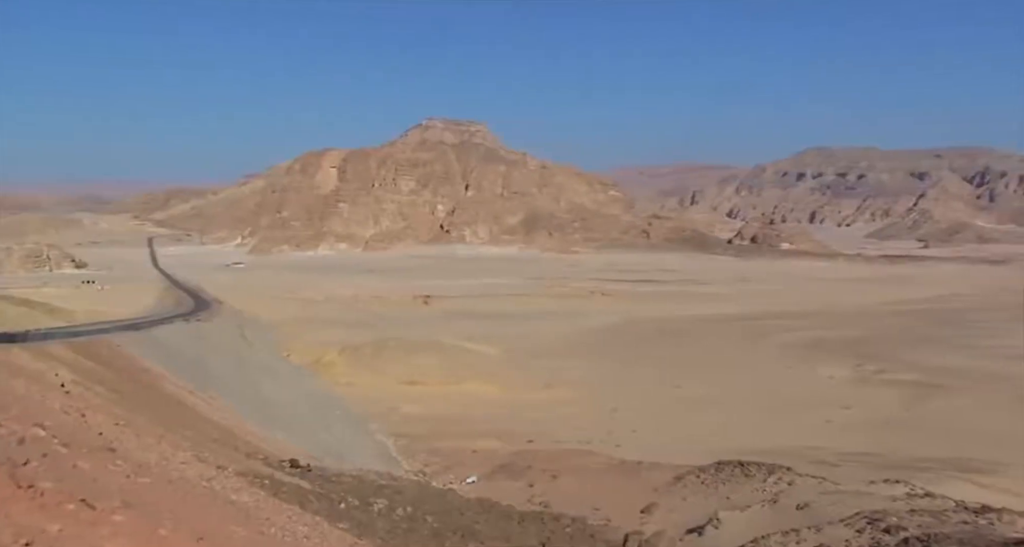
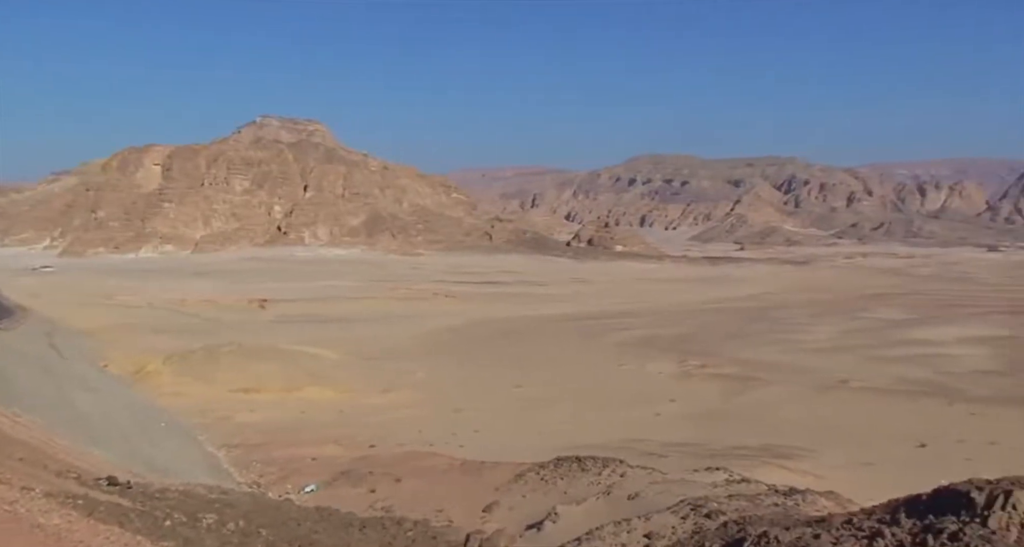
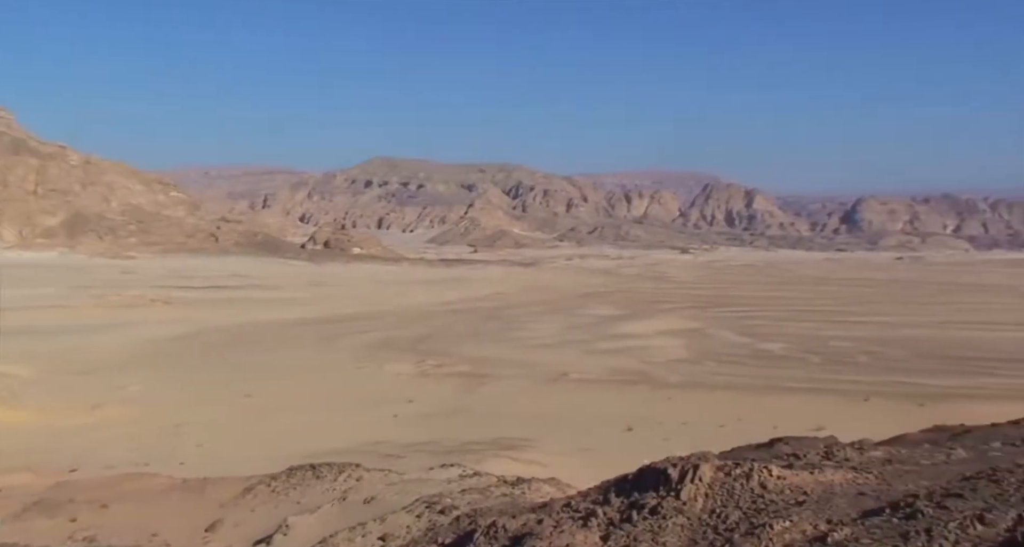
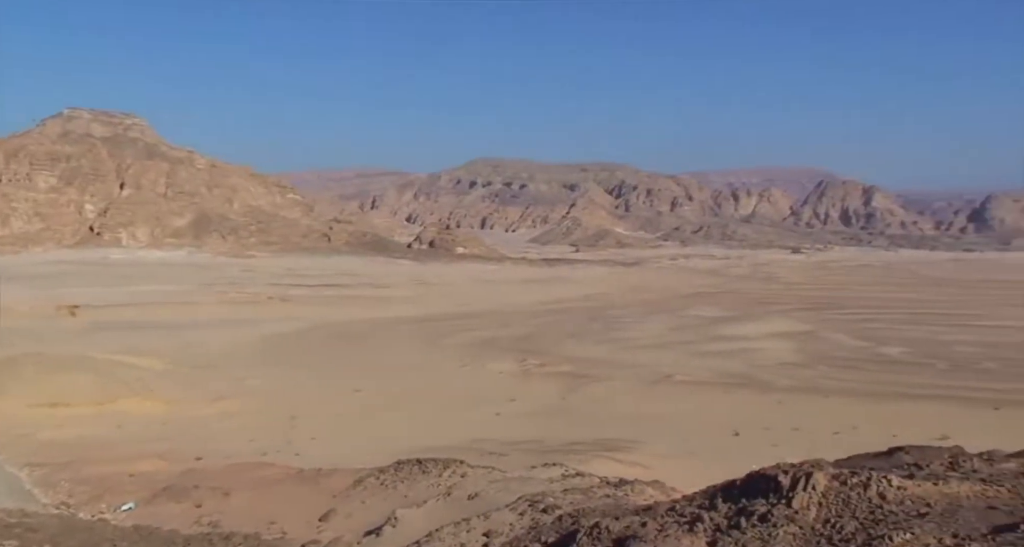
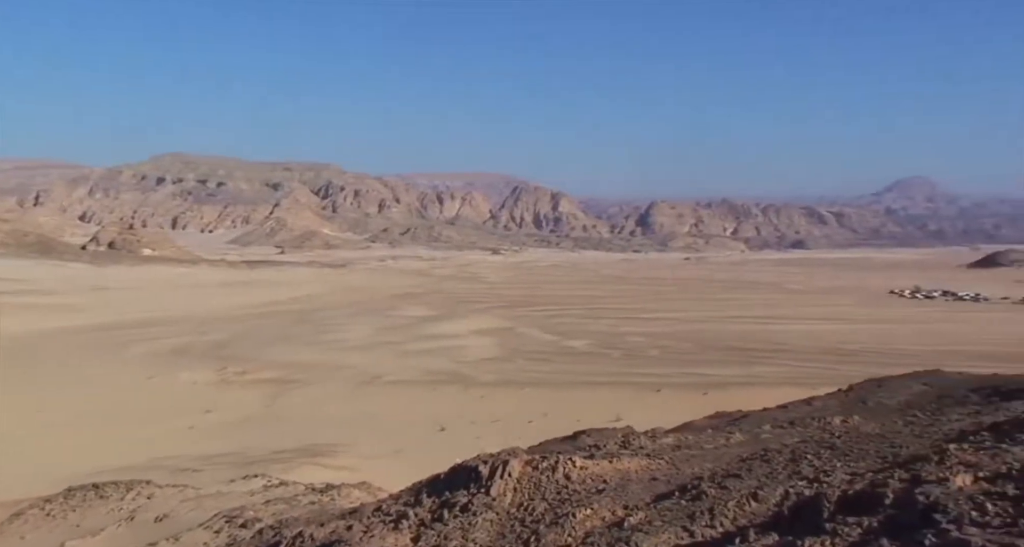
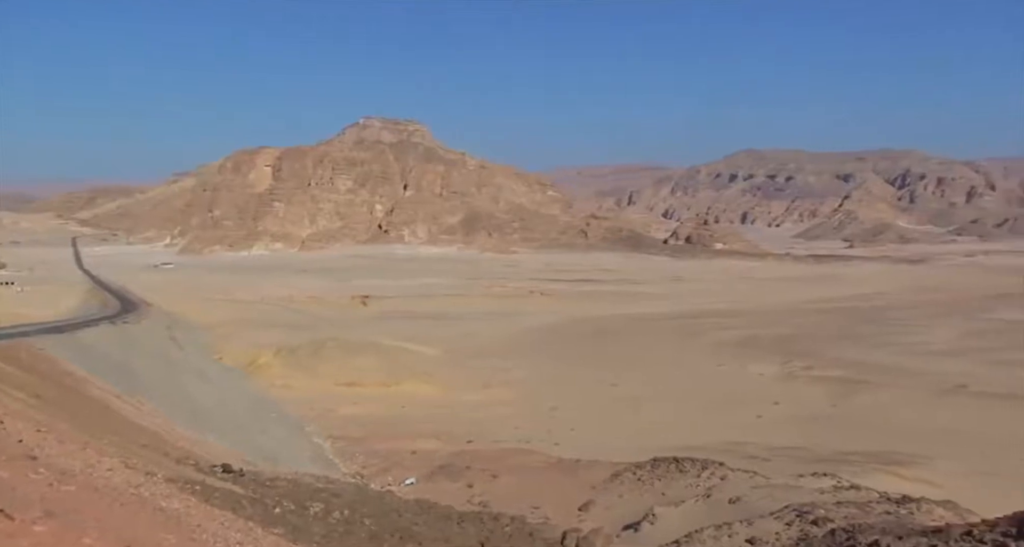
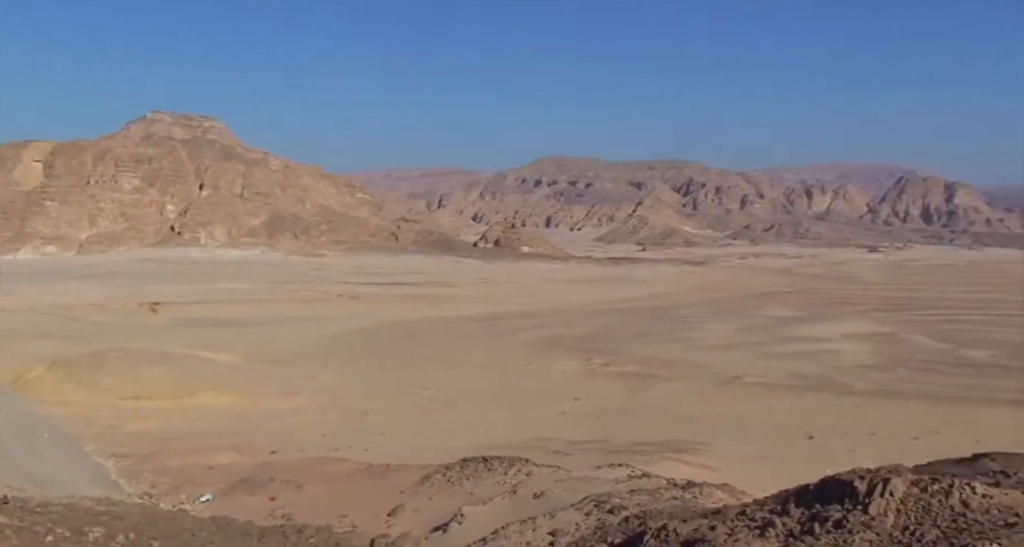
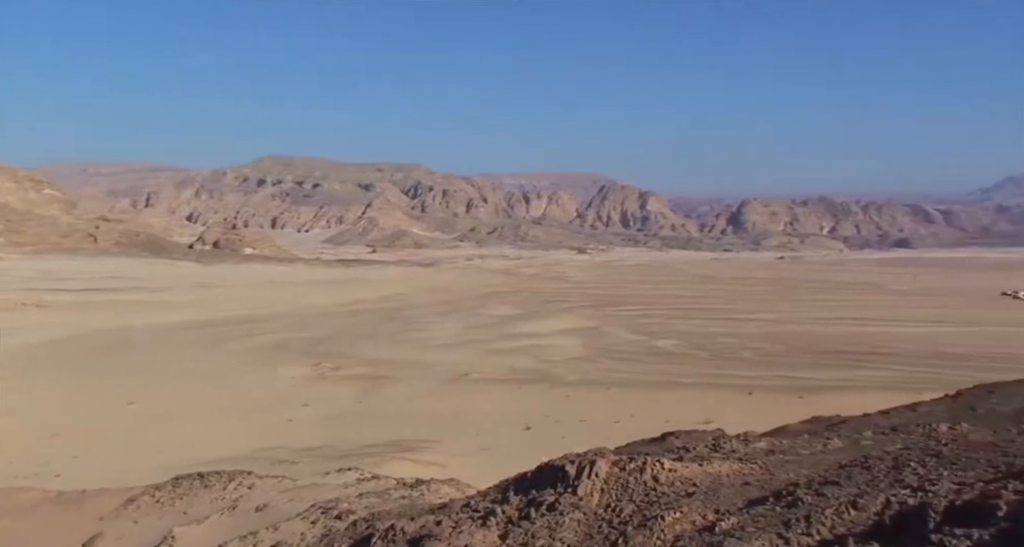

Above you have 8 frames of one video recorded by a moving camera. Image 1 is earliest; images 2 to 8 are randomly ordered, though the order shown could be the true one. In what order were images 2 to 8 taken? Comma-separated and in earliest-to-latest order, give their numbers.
6, 2, 7, 4, 3, 8, 5
